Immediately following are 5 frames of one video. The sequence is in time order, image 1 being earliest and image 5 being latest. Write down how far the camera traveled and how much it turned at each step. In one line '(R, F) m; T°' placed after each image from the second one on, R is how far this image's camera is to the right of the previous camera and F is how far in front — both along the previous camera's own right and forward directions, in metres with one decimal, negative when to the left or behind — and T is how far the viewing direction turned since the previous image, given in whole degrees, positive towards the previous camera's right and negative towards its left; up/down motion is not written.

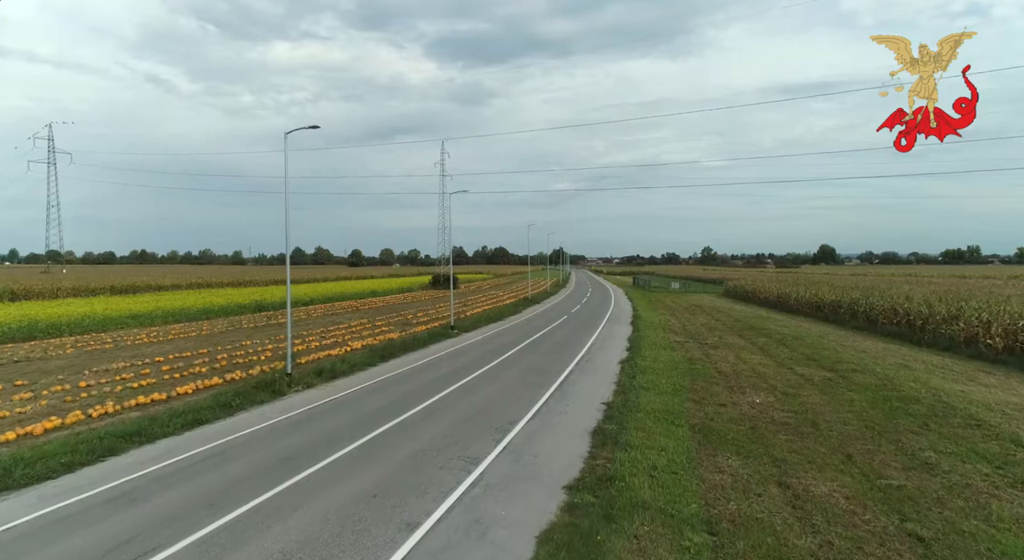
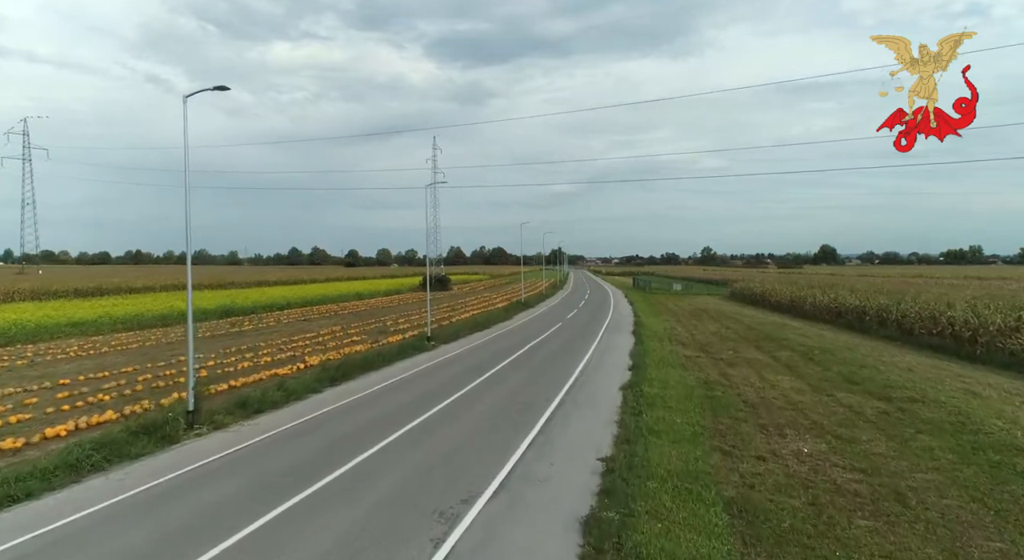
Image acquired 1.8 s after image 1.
(+0.6, +3.5) m; 0°
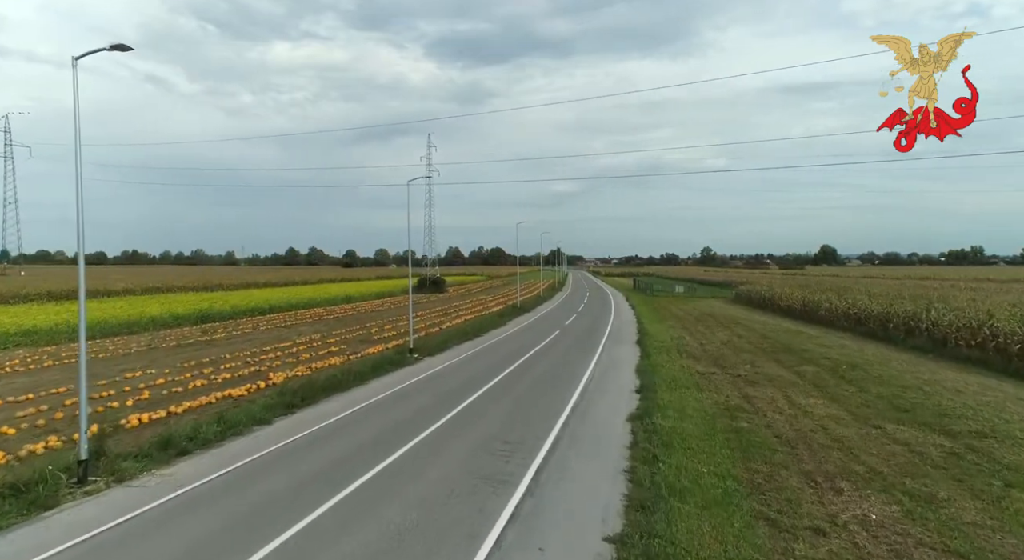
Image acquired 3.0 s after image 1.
(+0.3, +2.5) m; 0°
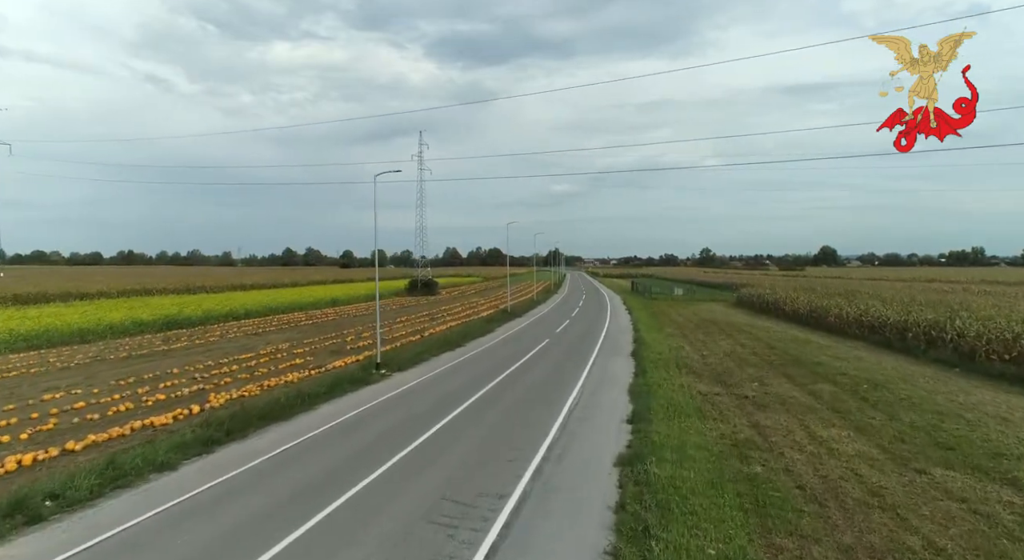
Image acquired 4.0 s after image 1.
(+0.7, +2.4) m; 0°
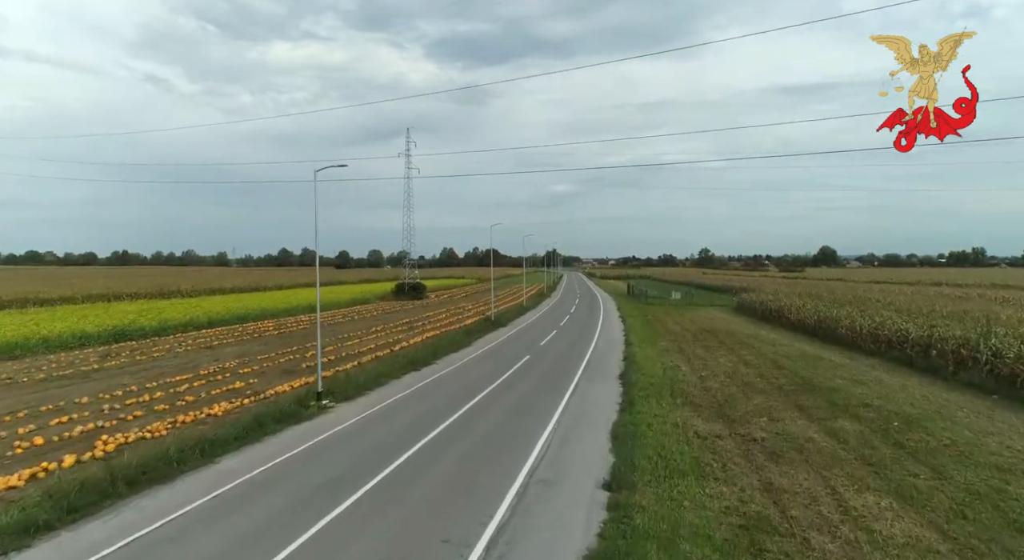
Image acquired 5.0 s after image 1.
(+1.0, +3.0) m; 0°
